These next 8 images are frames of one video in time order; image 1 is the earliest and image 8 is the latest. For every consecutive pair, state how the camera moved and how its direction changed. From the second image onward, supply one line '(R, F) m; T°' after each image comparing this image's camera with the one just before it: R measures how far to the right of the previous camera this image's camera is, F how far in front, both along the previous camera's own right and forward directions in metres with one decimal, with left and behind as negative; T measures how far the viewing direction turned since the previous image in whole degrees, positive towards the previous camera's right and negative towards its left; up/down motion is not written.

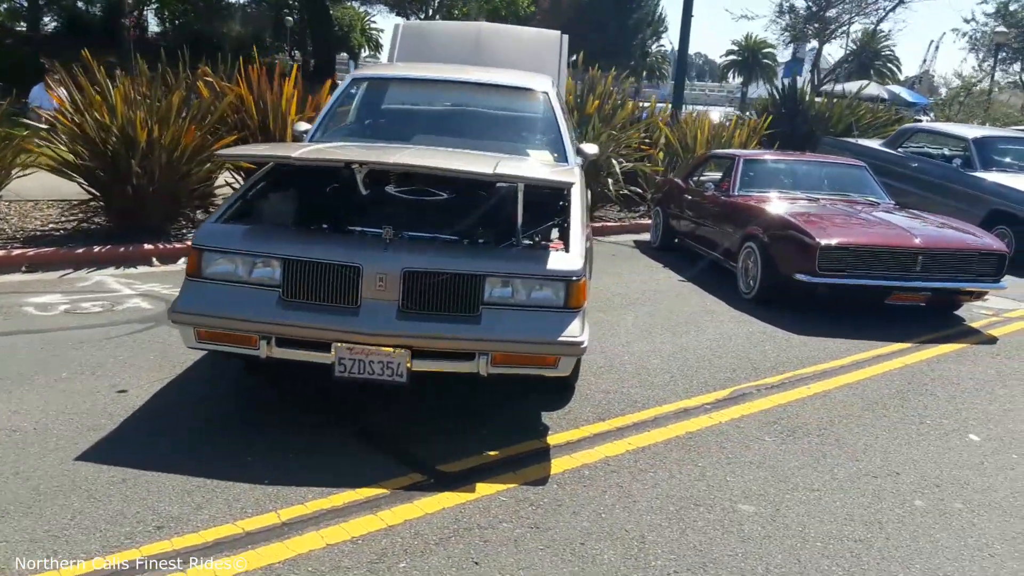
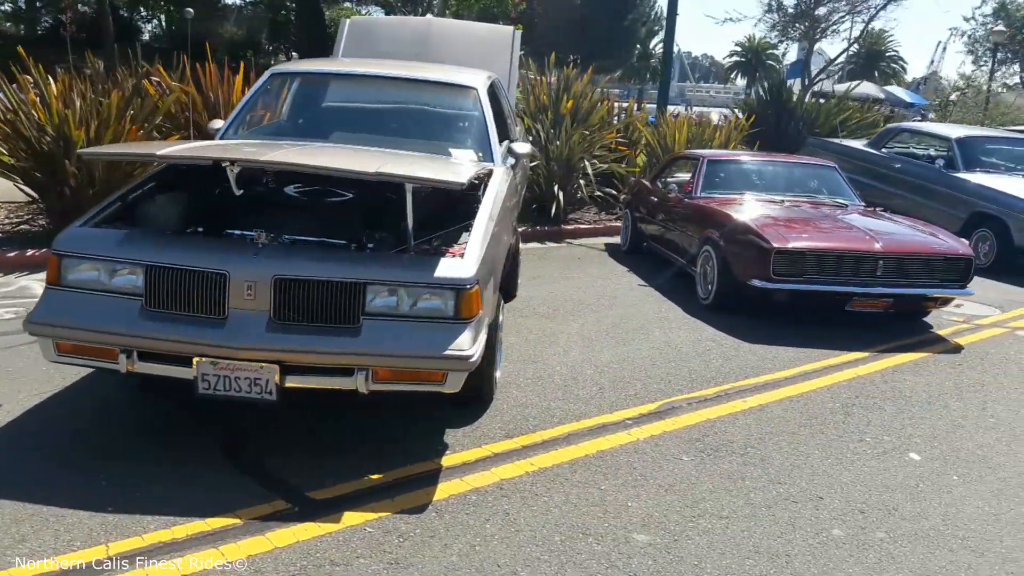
(+0.5, +0.3) m; 0°
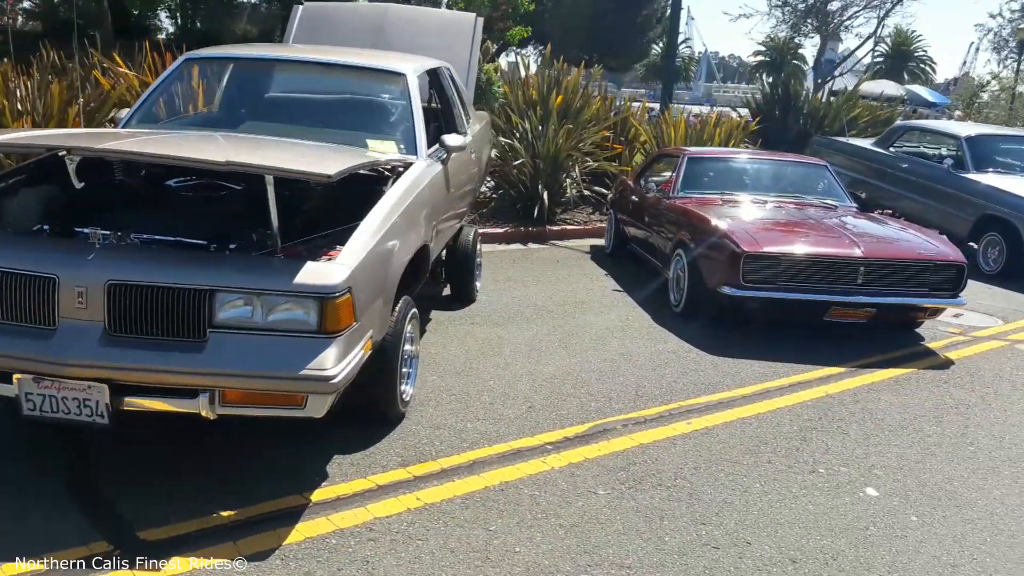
(+0.6, +0.5) m; -2°
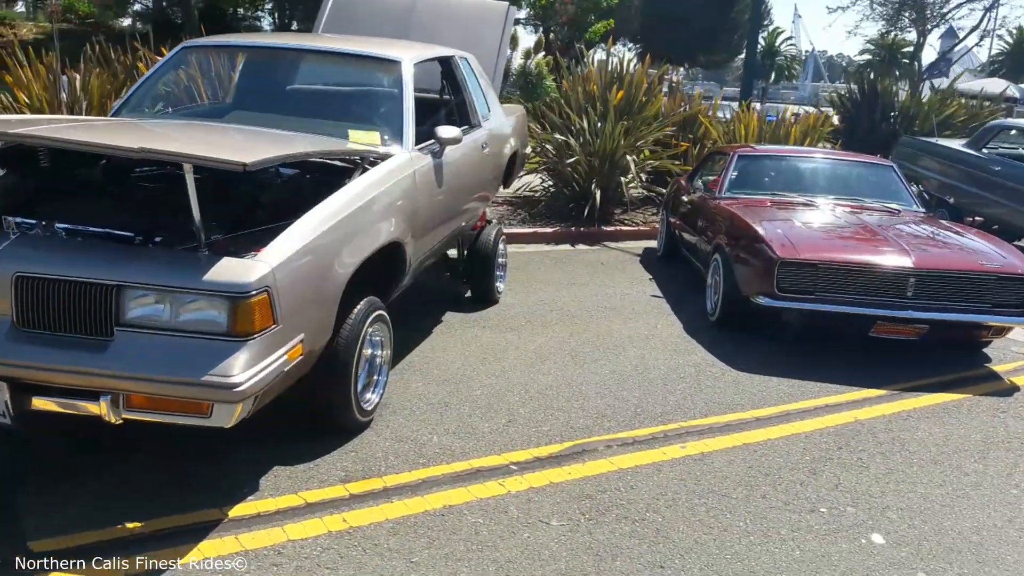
(+0.6, +0.4) m; -6°
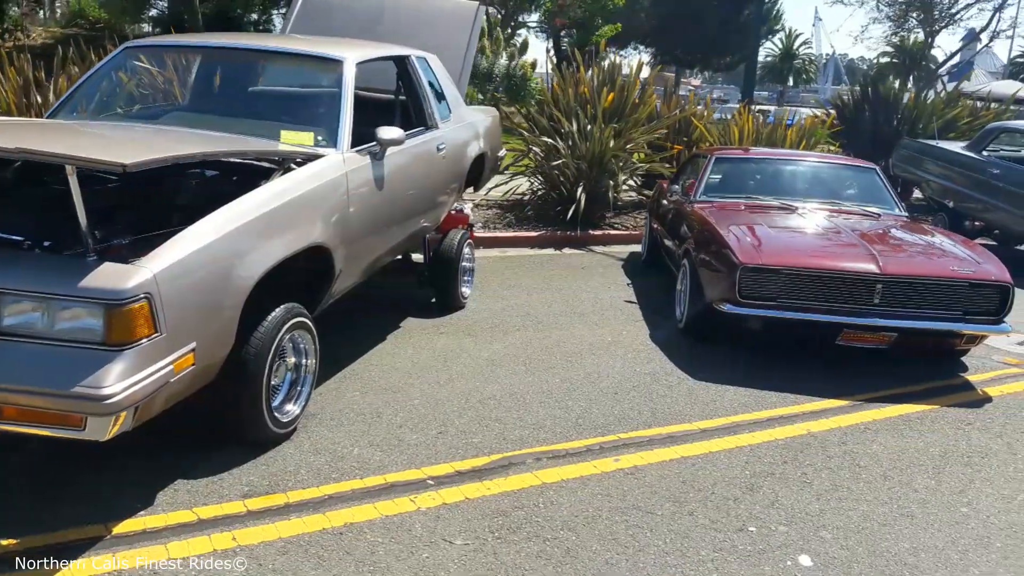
(+0.4, +0.2) m; -1°
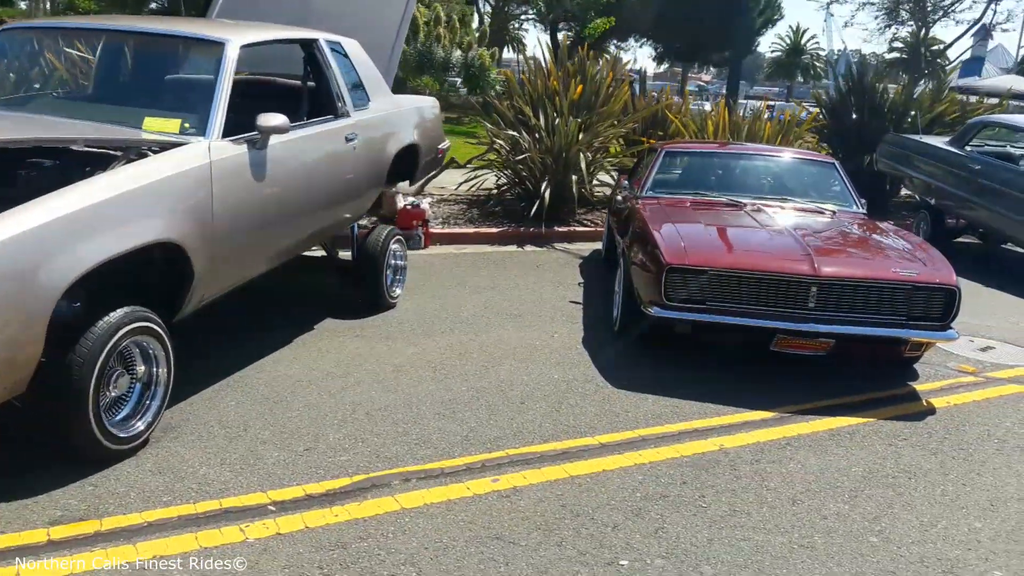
(+0.6, +0.4) m; -1°
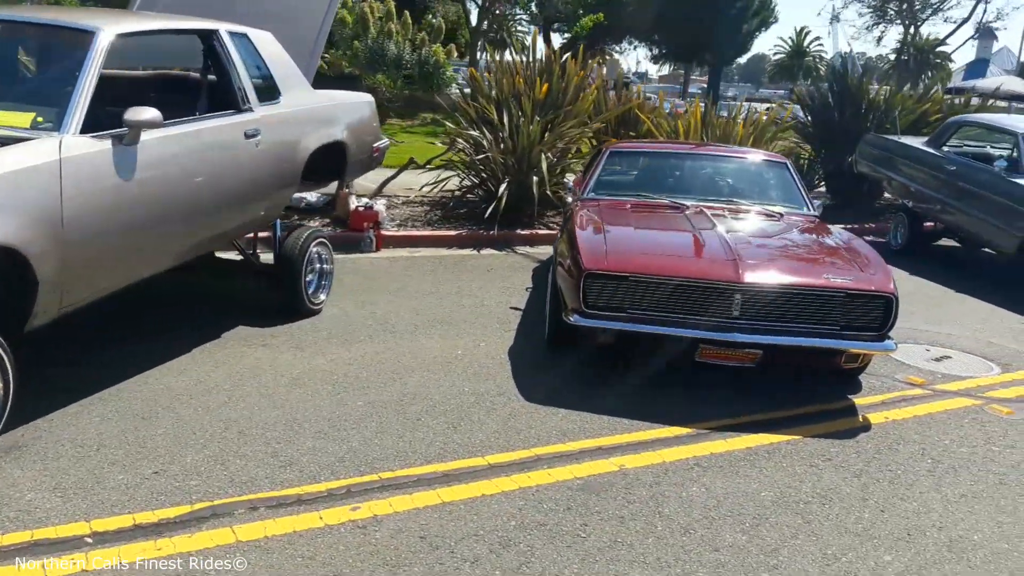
(+0.6, +0.3) m; 0°
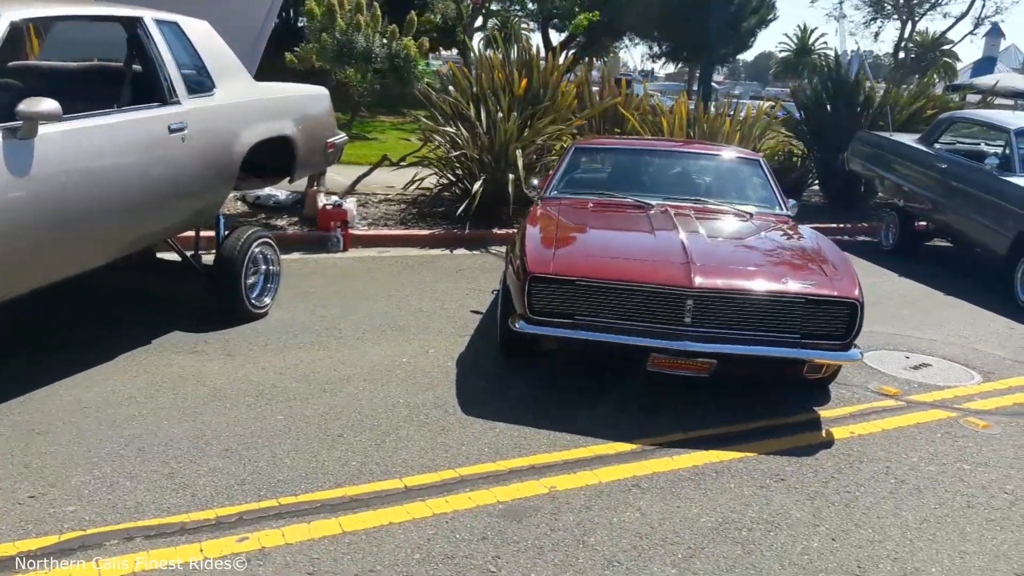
(+0.4, +0.3) m; 0°
